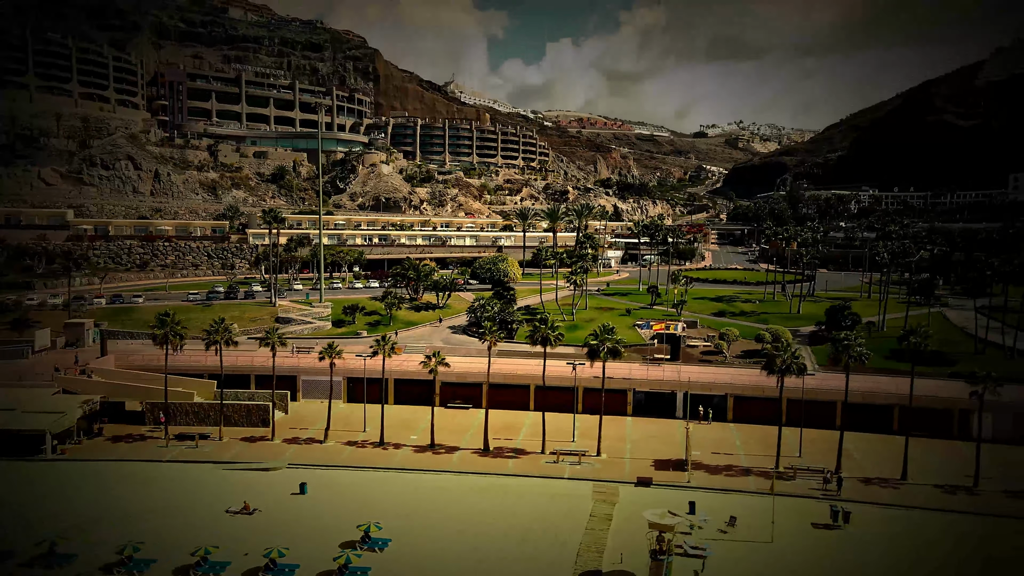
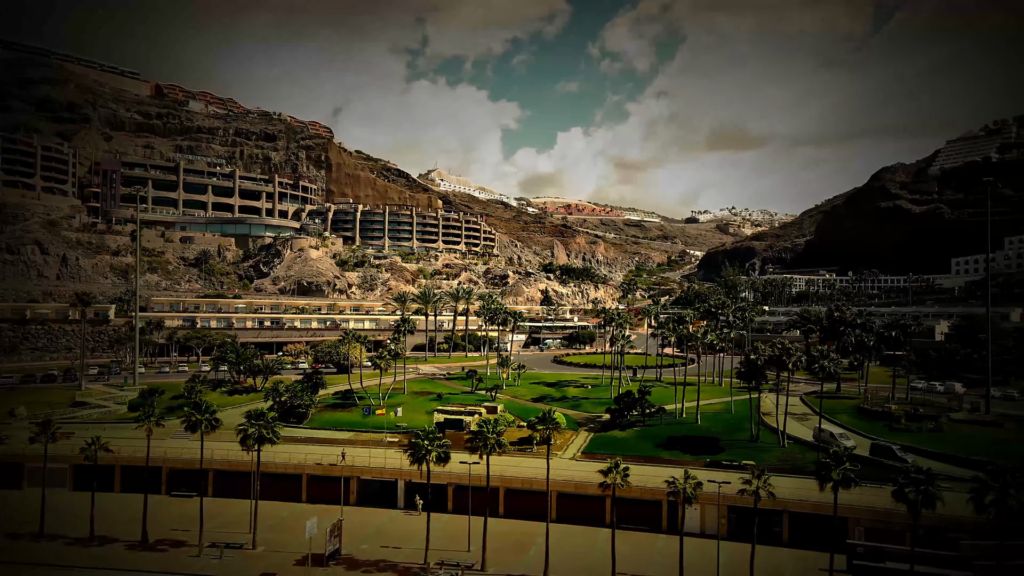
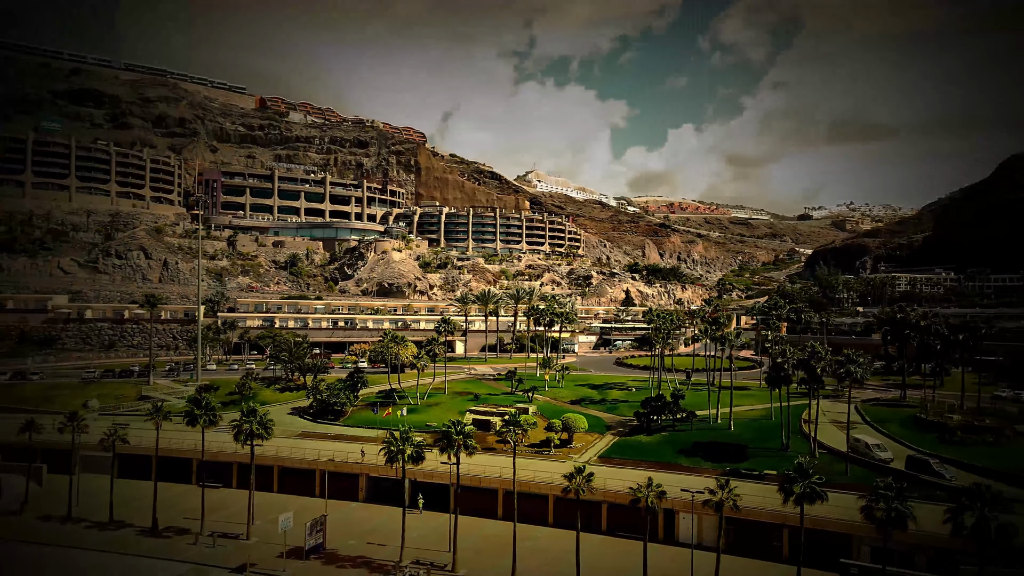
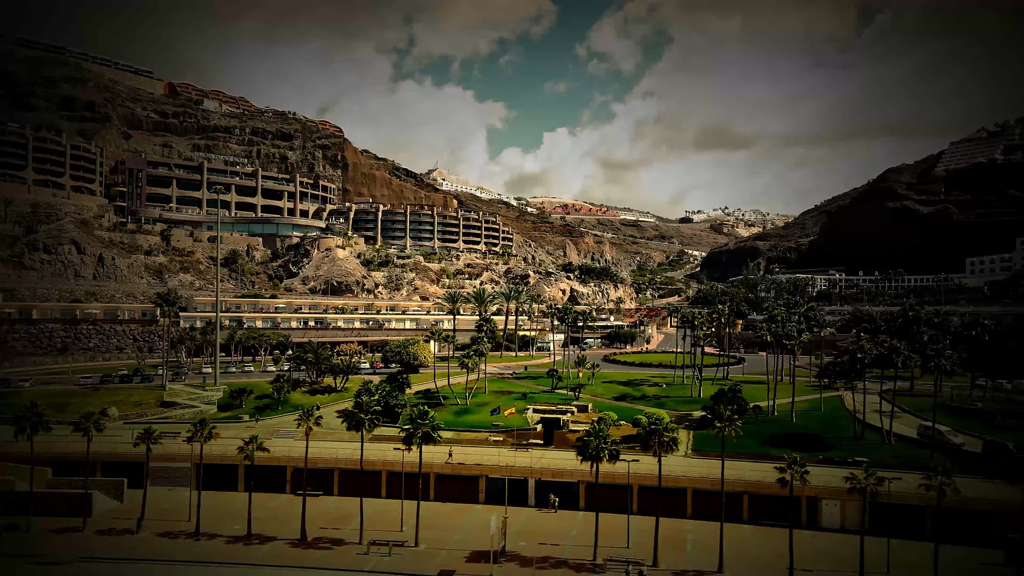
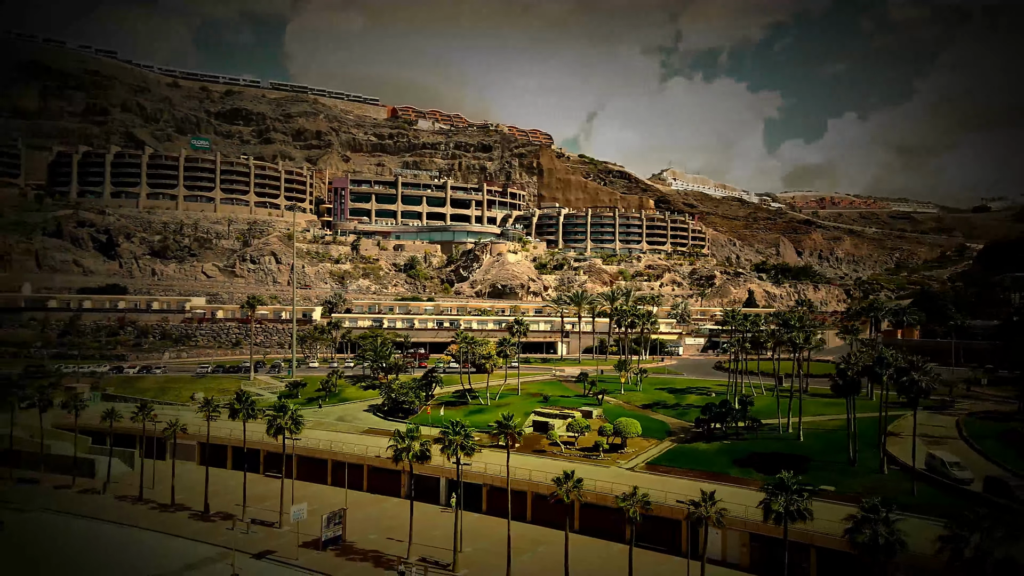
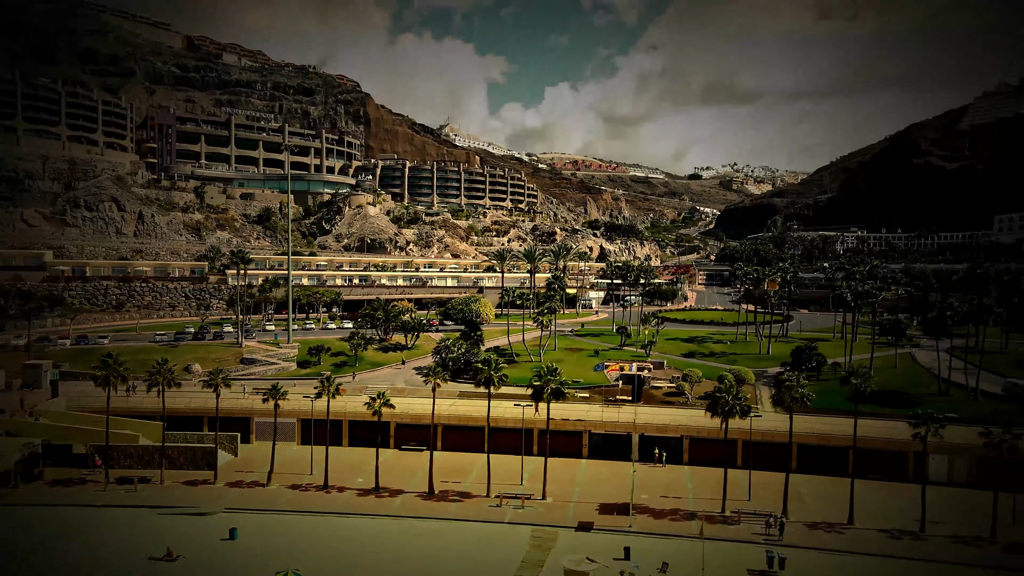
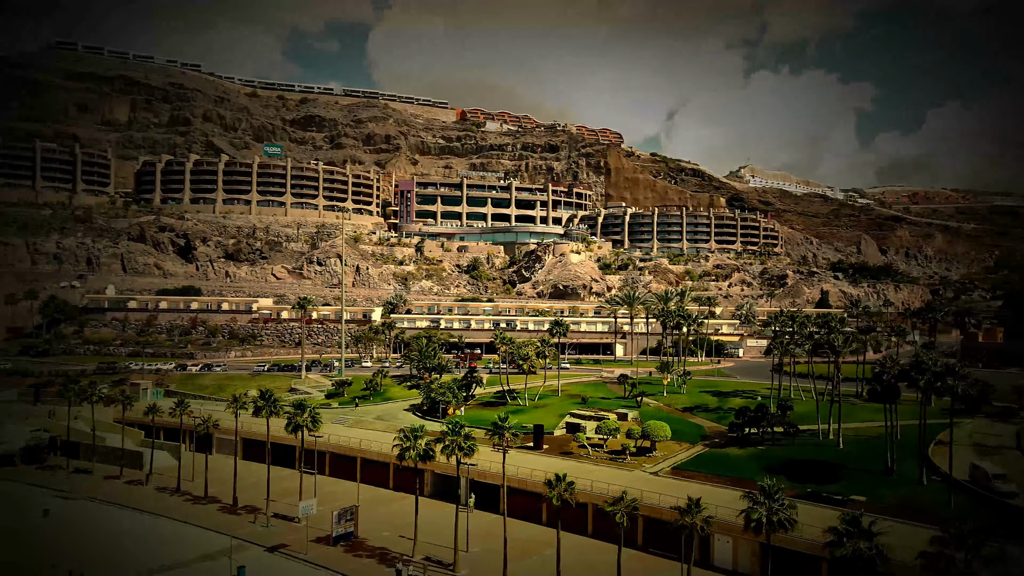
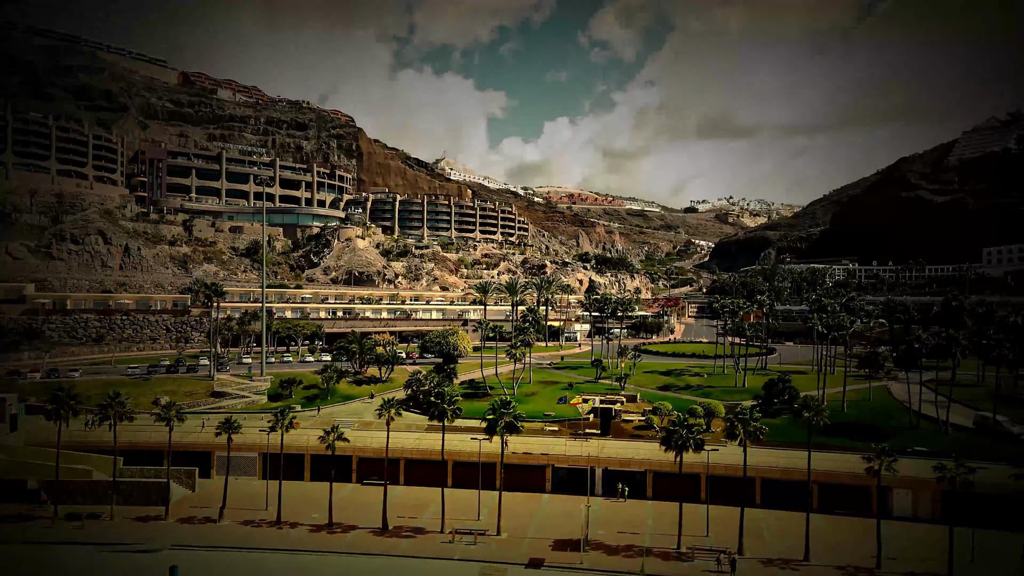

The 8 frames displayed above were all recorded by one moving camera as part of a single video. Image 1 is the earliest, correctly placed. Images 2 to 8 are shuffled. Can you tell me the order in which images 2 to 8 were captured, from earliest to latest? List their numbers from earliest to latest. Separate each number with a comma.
6, 8, 4, 2, 3, 5, 7
